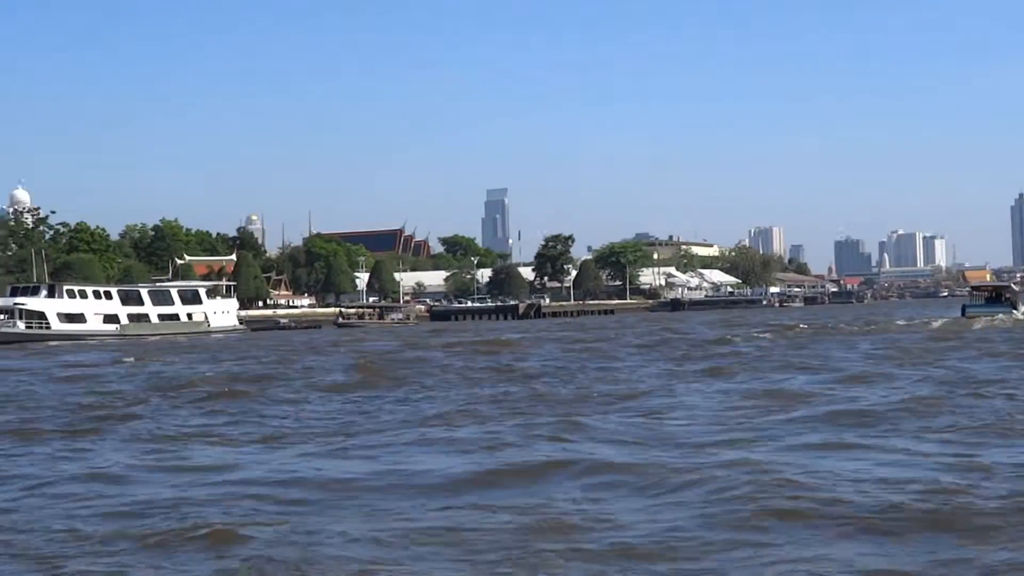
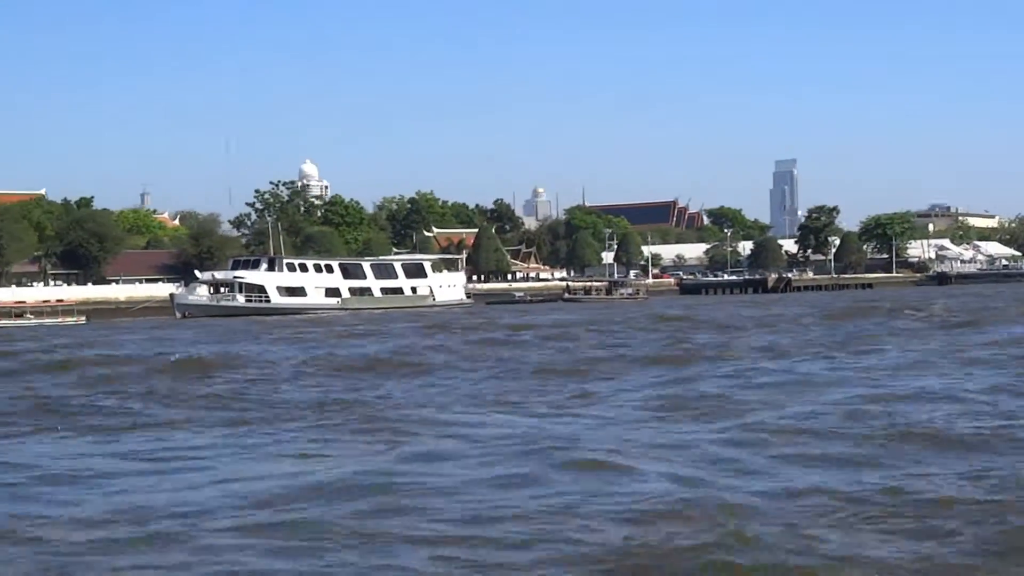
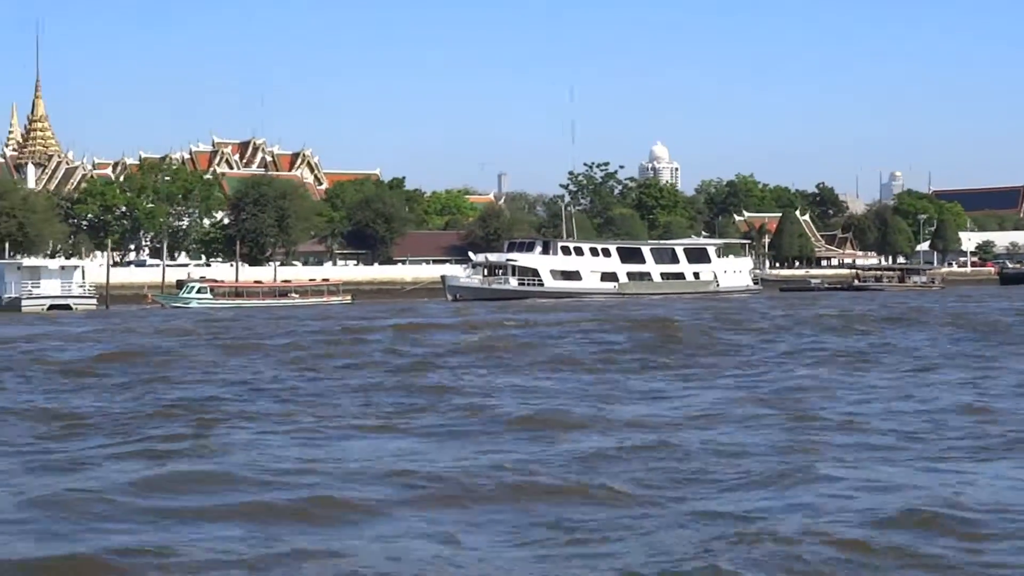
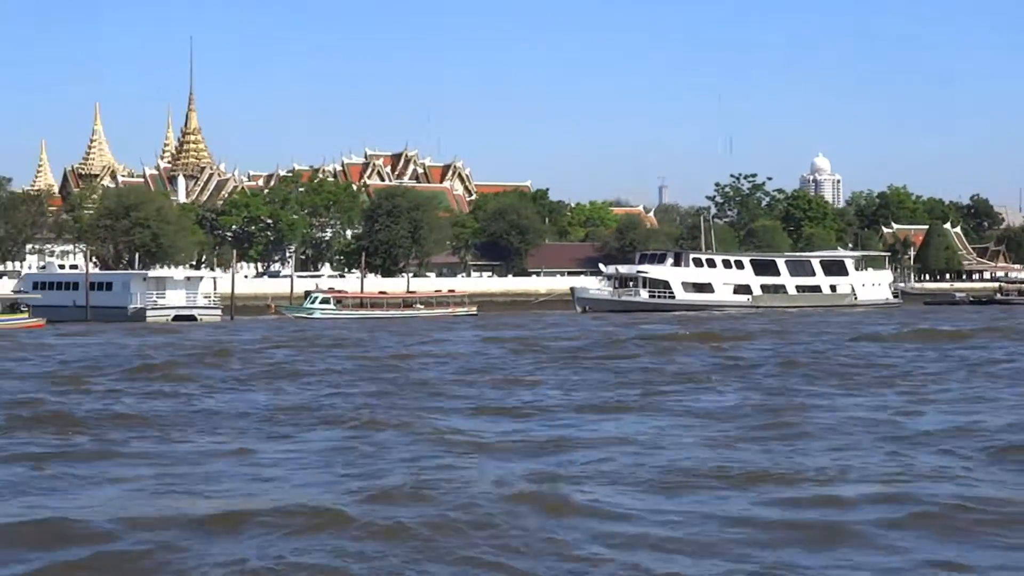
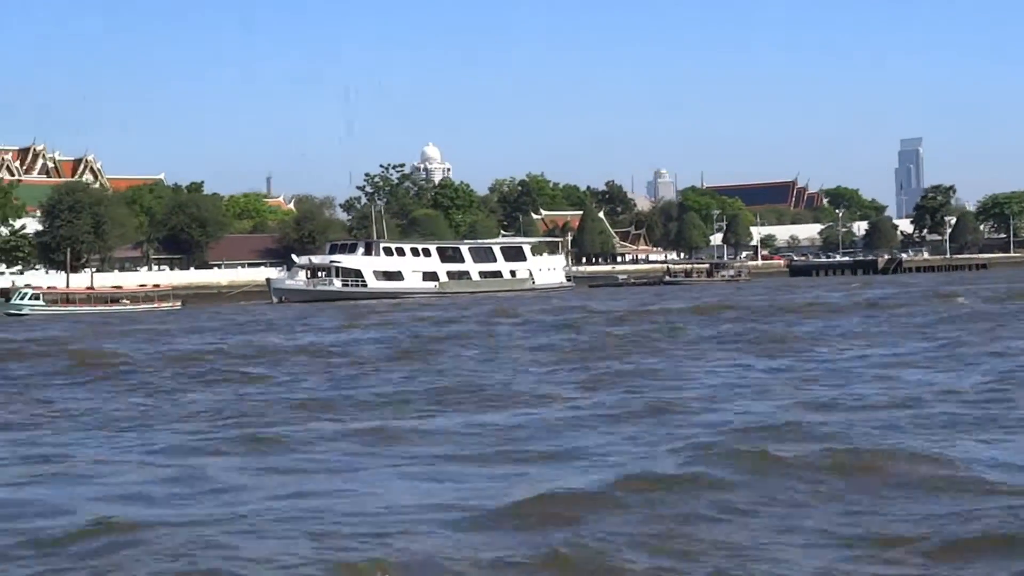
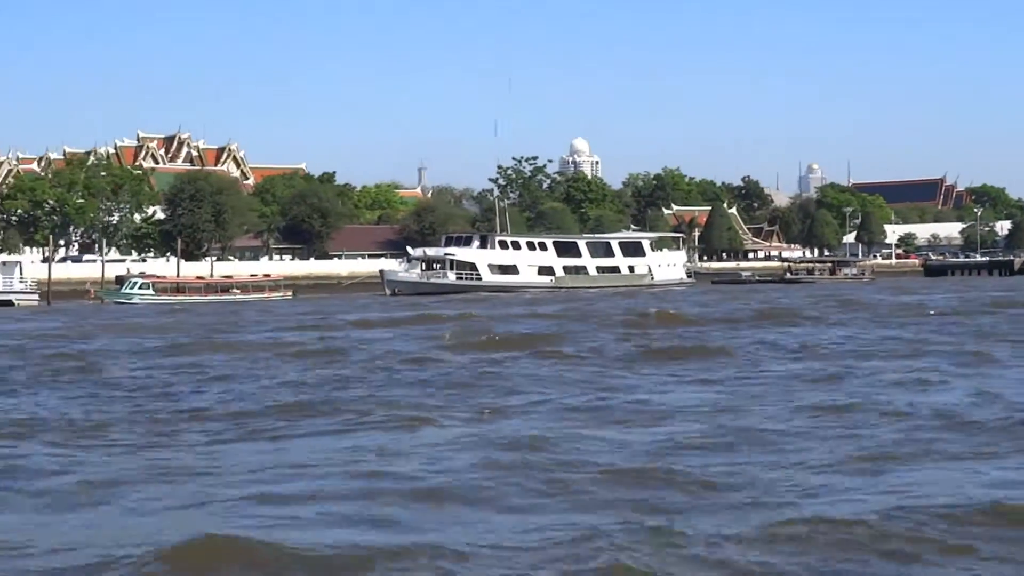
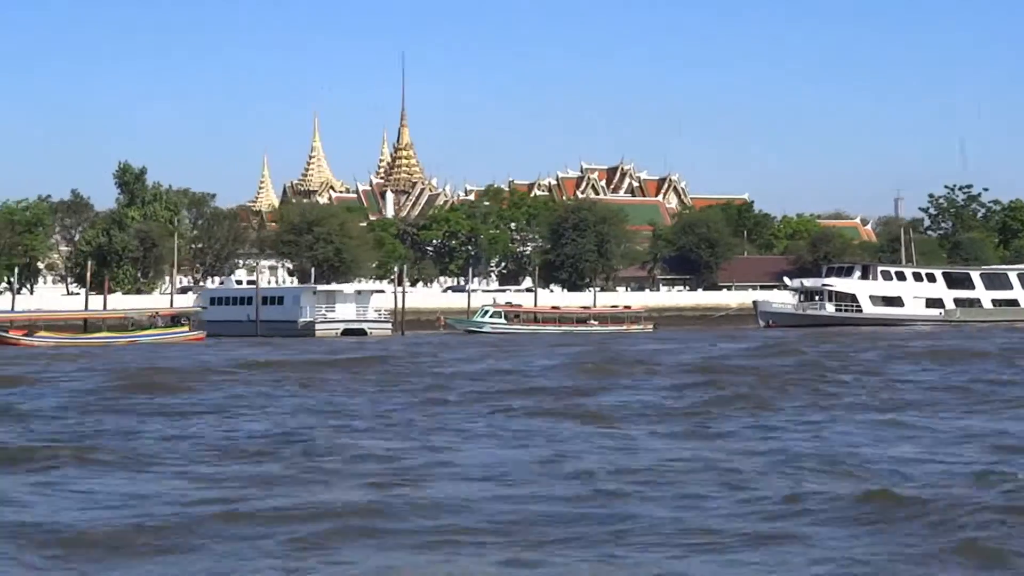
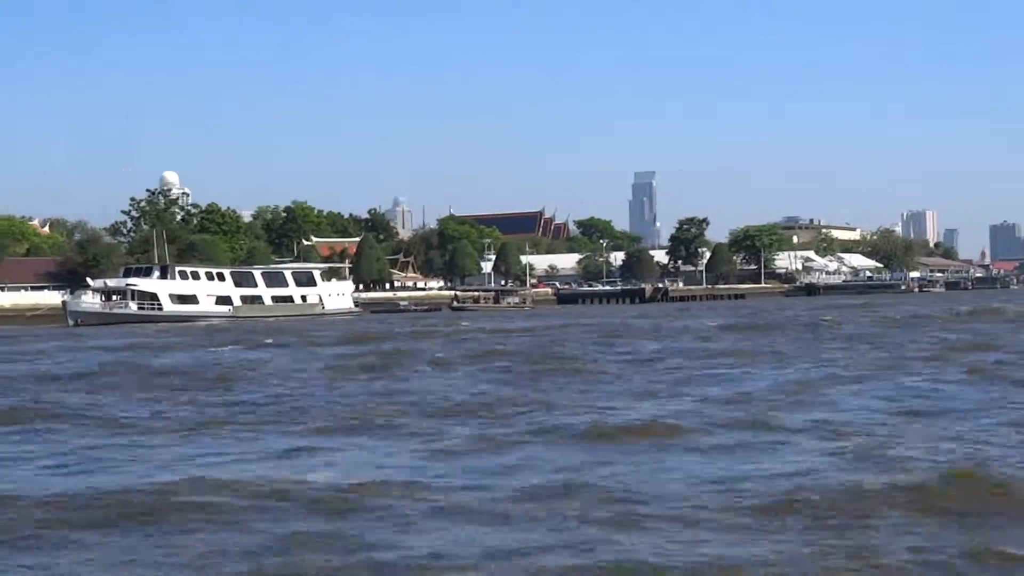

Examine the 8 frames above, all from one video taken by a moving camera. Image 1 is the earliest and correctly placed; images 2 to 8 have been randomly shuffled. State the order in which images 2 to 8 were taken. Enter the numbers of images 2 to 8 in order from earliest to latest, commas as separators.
8, 2, 5, 6, 3, 4, 7
